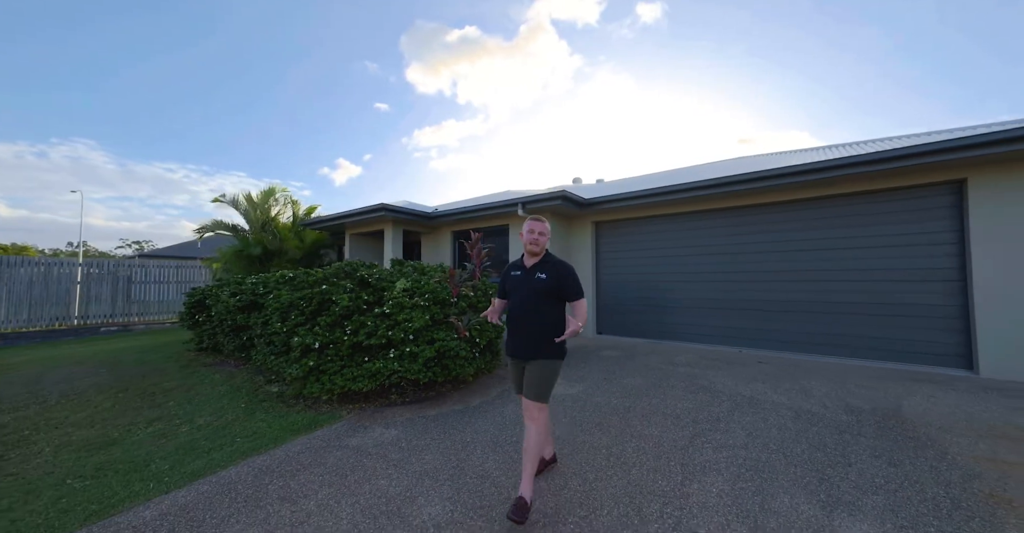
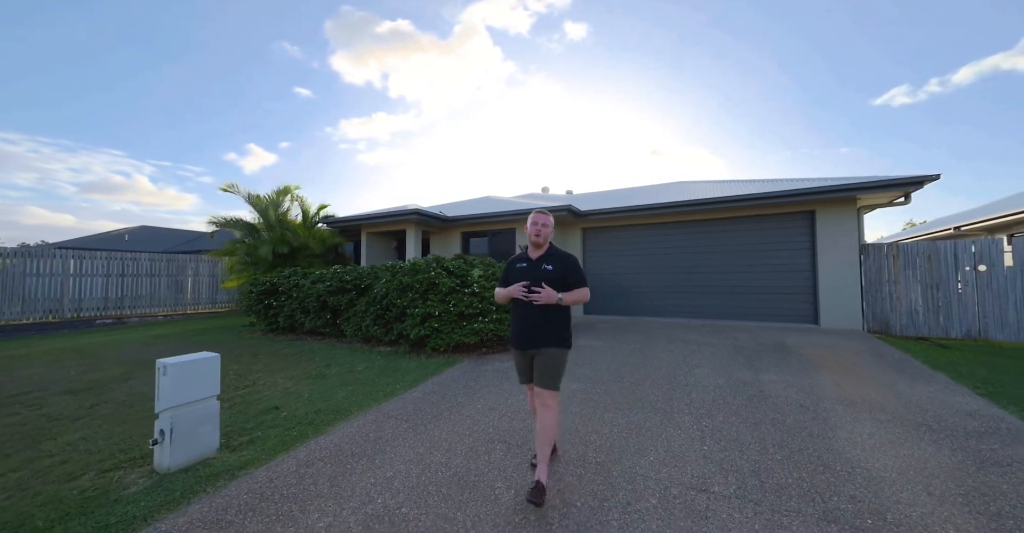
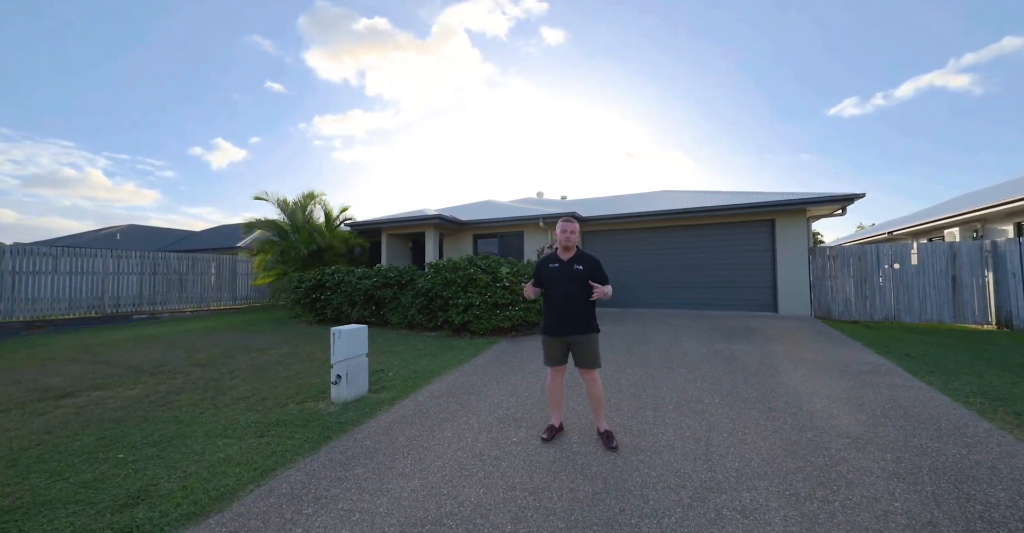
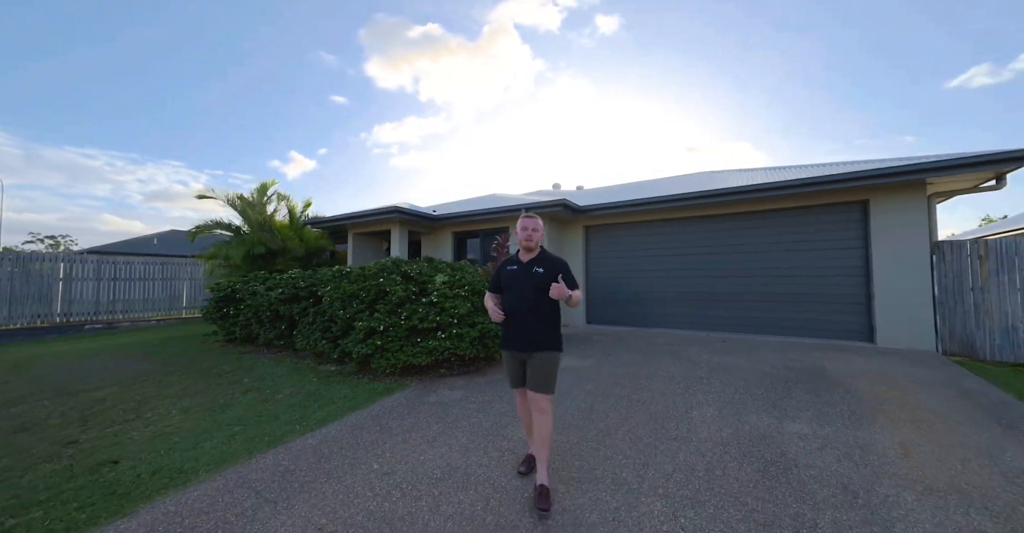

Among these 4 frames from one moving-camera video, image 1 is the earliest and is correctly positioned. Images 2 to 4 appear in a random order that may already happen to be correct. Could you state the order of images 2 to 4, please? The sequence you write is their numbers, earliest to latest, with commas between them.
4, 2, 3
